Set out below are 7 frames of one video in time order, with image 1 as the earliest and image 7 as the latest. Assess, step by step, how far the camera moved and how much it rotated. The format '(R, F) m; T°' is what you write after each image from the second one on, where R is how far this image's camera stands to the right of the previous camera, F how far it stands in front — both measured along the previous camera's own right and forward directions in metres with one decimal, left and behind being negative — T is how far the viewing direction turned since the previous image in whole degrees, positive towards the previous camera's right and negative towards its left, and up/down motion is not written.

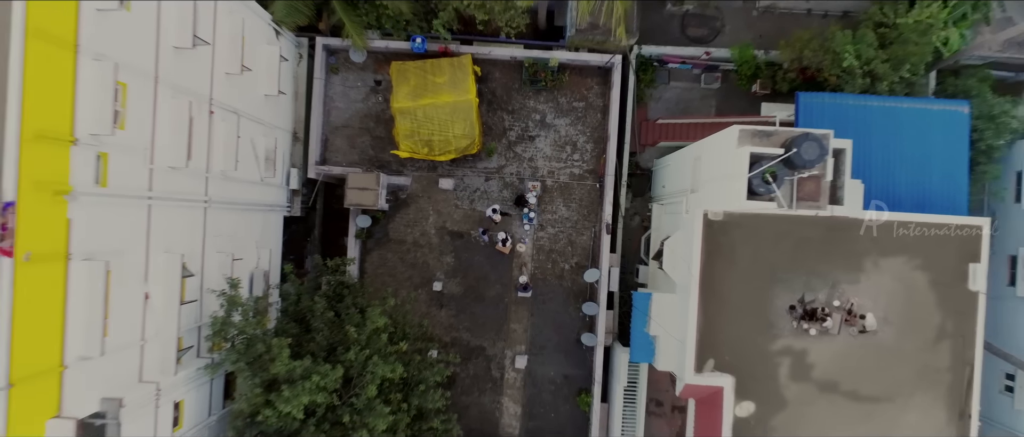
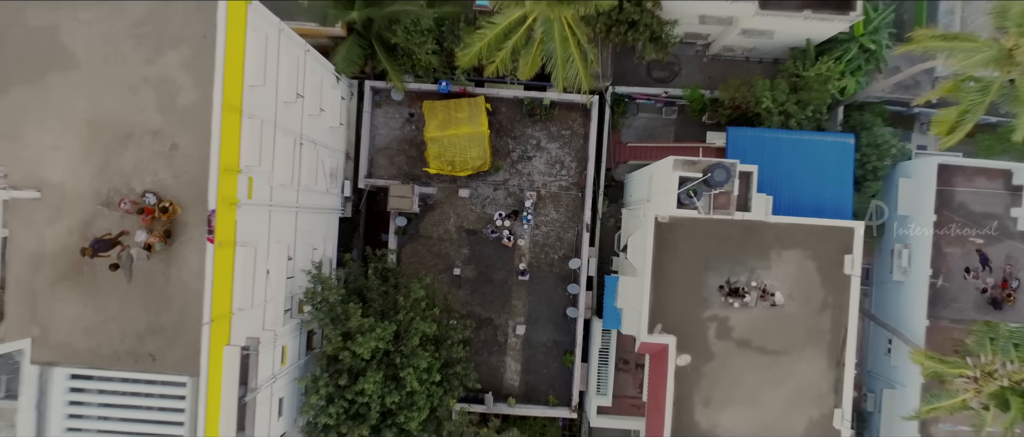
(-0.1, -3.7) m; 0°
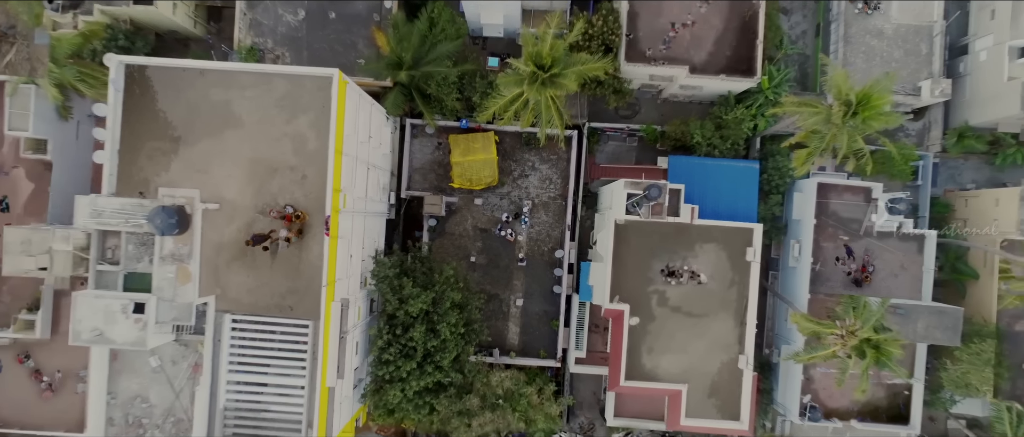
(-0.1, -5.7) m; 0°
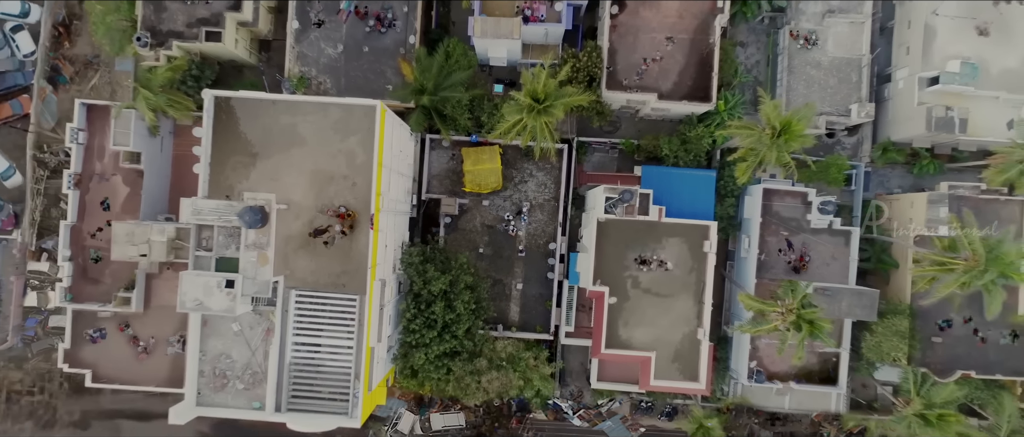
(-0.1, -4.4) m; 0°
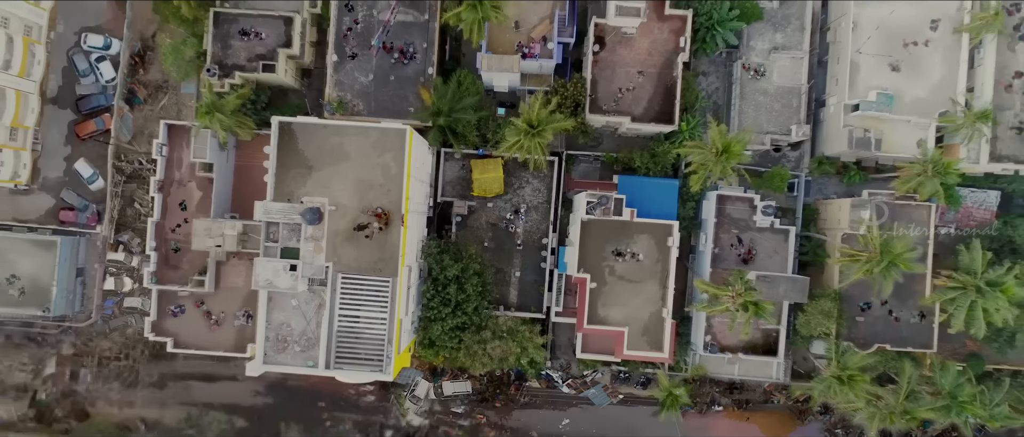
(0.0, -5.4) m; 0°
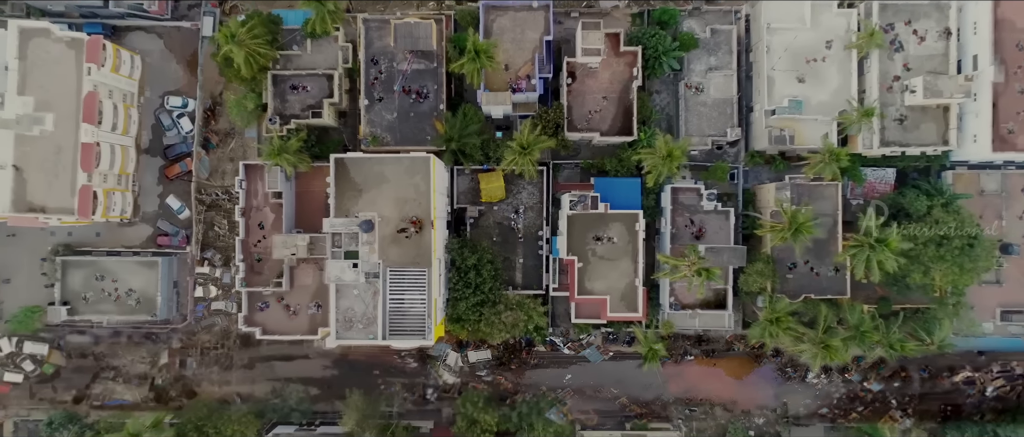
(0.0, -8.4) m; 0°
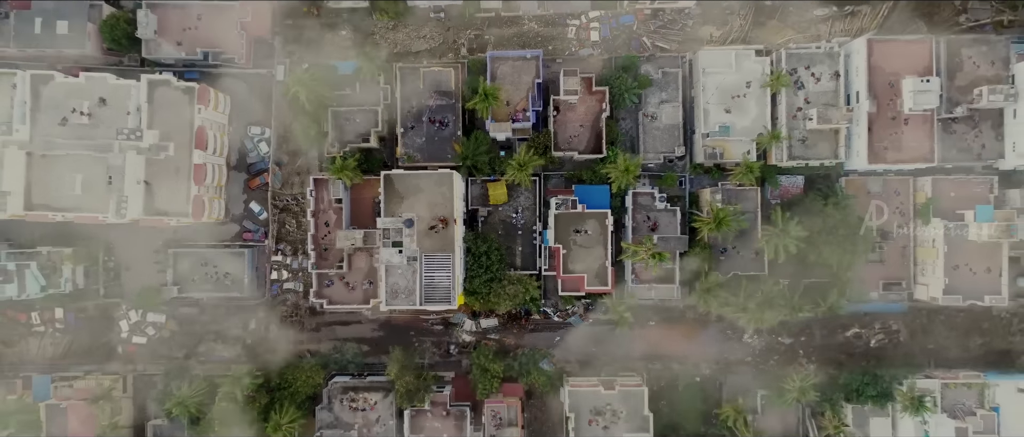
(+0.1, -12.6) m; 0°
